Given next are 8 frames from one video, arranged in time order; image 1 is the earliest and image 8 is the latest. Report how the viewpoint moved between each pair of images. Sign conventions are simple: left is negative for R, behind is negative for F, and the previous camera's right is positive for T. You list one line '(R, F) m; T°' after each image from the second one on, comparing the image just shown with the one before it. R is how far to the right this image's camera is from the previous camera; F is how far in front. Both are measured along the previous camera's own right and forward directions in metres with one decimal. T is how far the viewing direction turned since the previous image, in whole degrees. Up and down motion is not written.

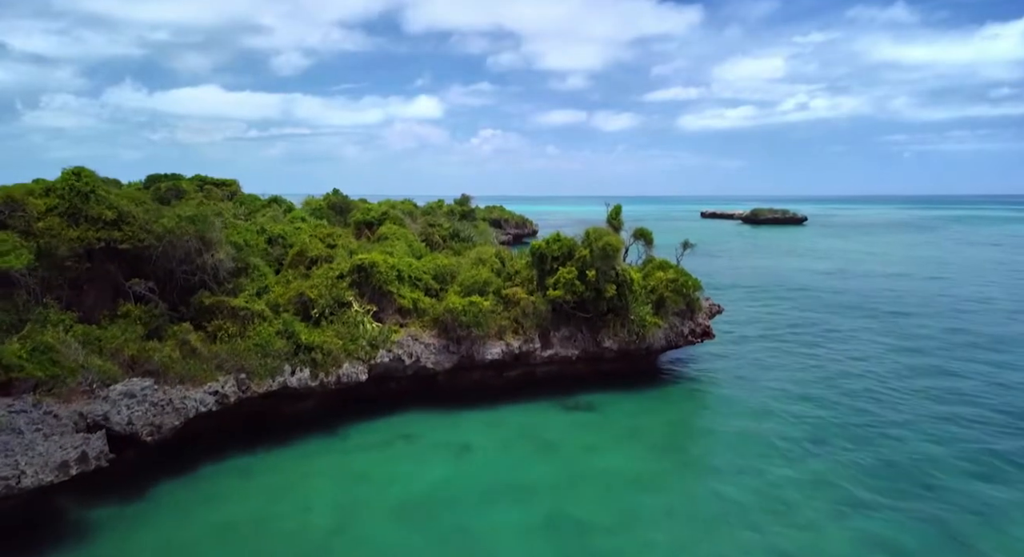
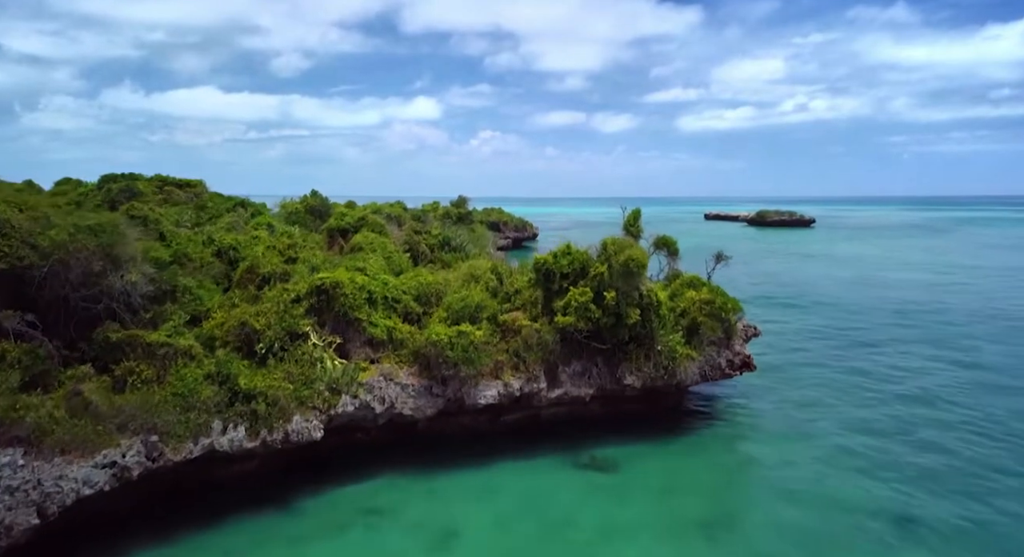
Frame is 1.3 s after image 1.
(0.0, +5.3) m; 0°
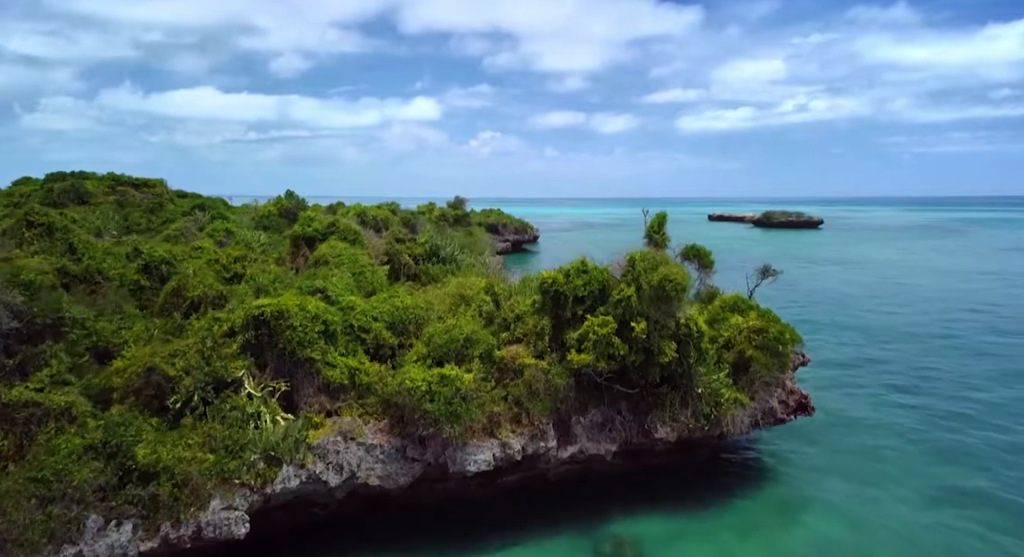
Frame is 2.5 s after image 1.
(0.0, +5.0) m; 0°
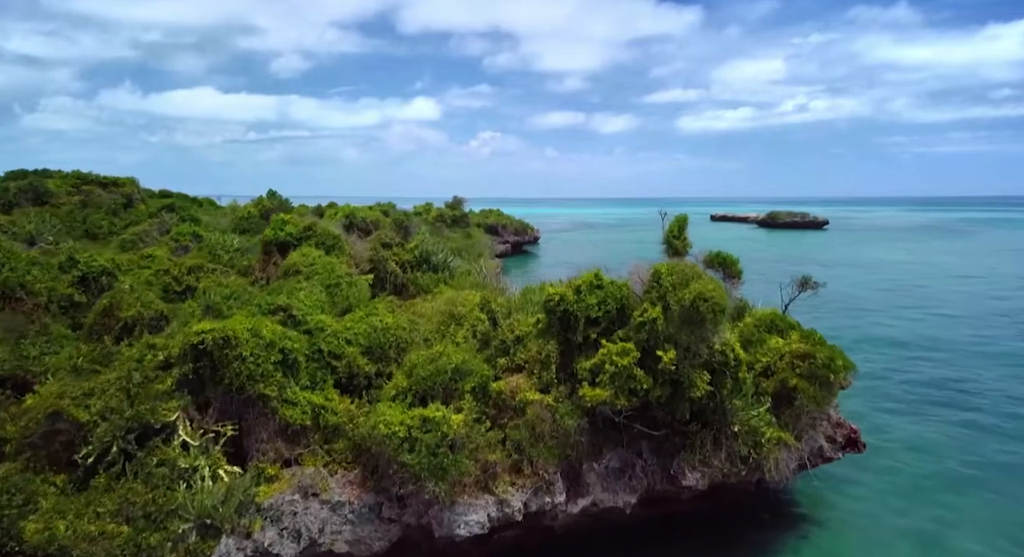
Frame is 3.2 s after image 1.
(0.0, +3.0) m; 0°
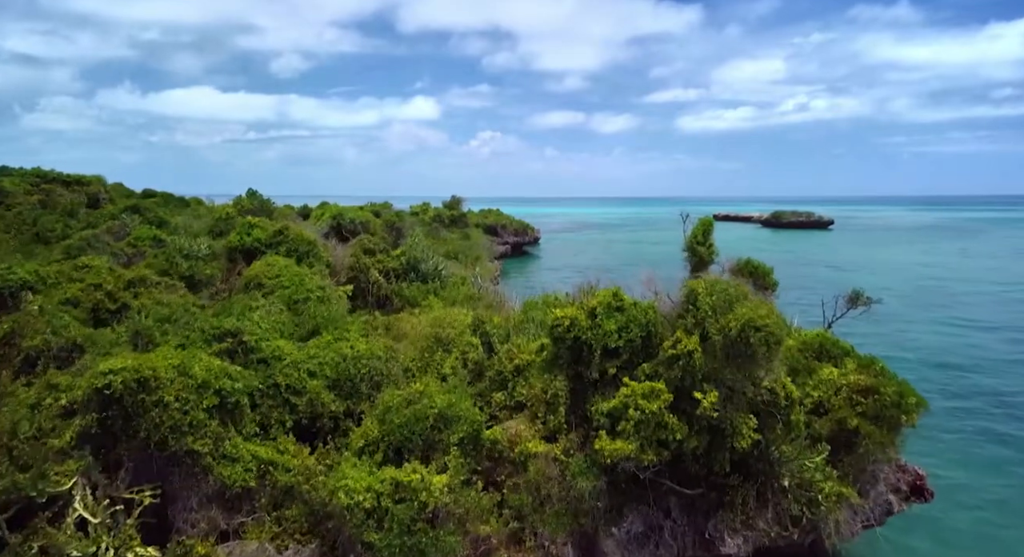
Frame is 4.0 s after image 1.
(0.0, +2.8) m; 0°
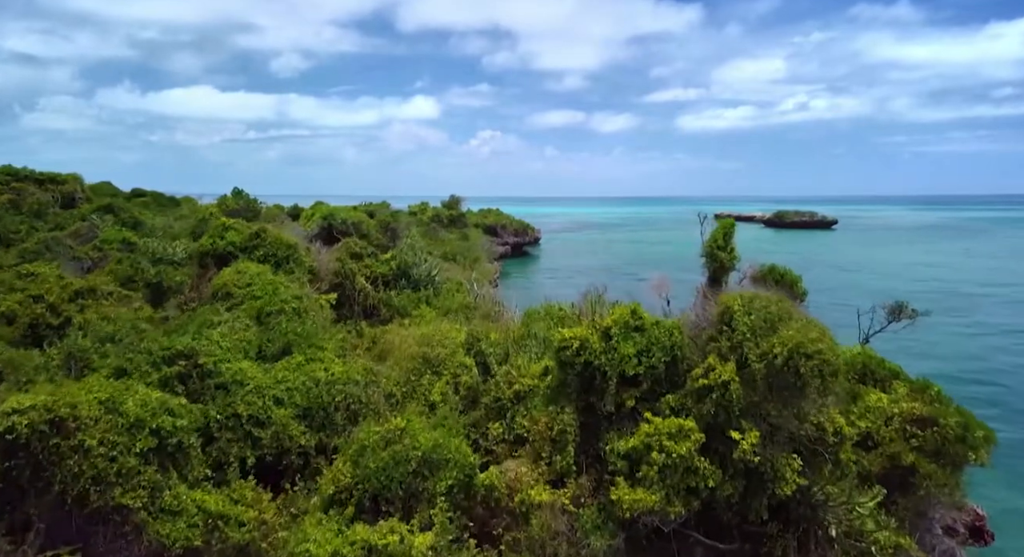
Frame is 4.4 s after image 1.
(0.0, +1.8) m; 0°
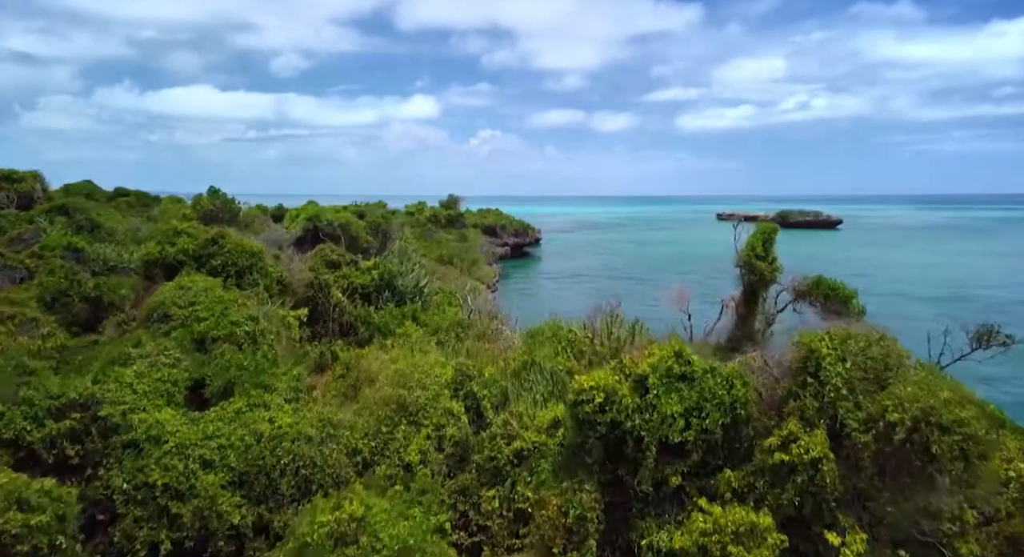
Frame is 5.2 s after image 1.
(0.0, +2.7) m; 0°
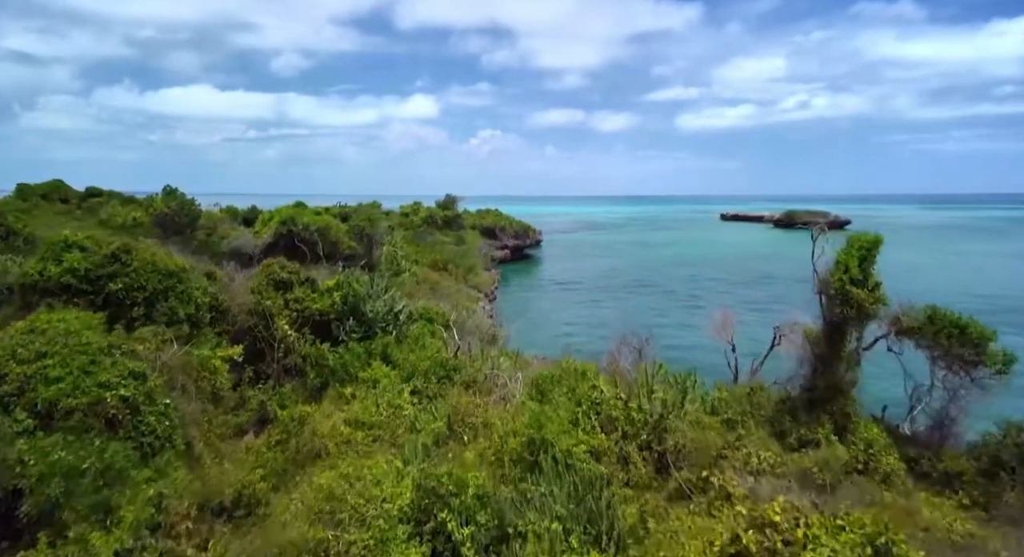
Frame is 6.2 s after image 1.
(0.0, +4.0) m; 0°
